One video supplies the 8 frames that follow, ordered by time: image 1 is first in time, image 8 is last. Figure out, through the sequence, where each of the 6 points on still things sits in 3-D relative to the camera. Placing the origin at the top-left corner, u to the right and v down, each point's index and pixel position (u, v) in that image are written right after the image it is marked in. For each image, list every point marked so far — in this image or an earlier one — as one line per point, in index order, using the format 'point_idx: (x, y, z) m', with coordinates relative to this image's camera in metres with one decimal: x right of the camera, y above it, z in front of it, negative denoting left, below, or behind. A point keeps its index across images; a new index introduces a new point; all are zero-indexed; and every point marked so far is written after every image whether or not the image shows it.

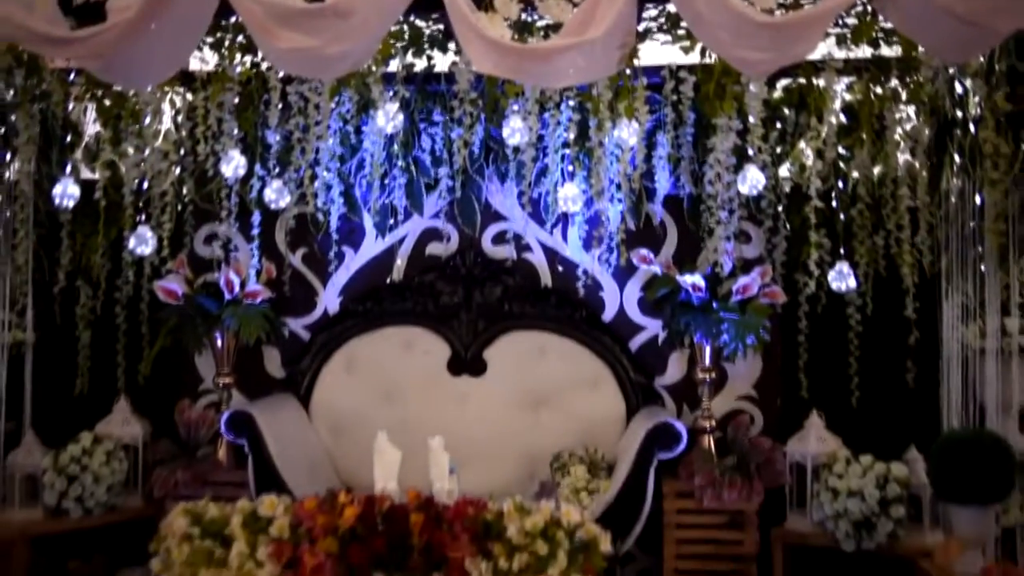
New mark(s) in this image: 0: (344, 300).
0: (-0.6, 0.0, +3.8) m
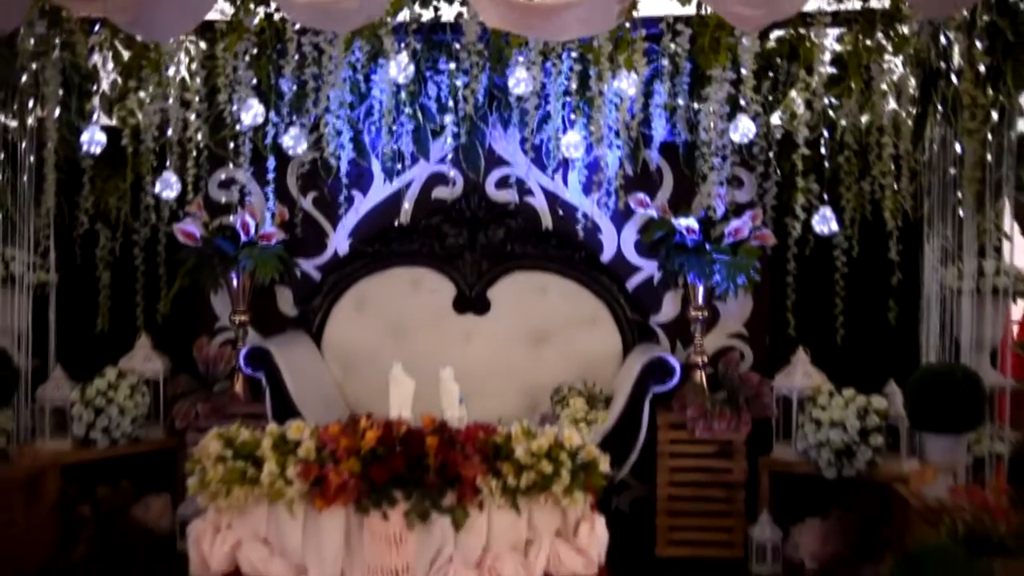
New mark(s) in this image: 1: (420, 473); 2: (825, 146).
0: (-0.6, +0.2, +4.0) m
1: (-0.2, -0.4, +2.3) m
2: (+1.0, +0.5, +3.6) m
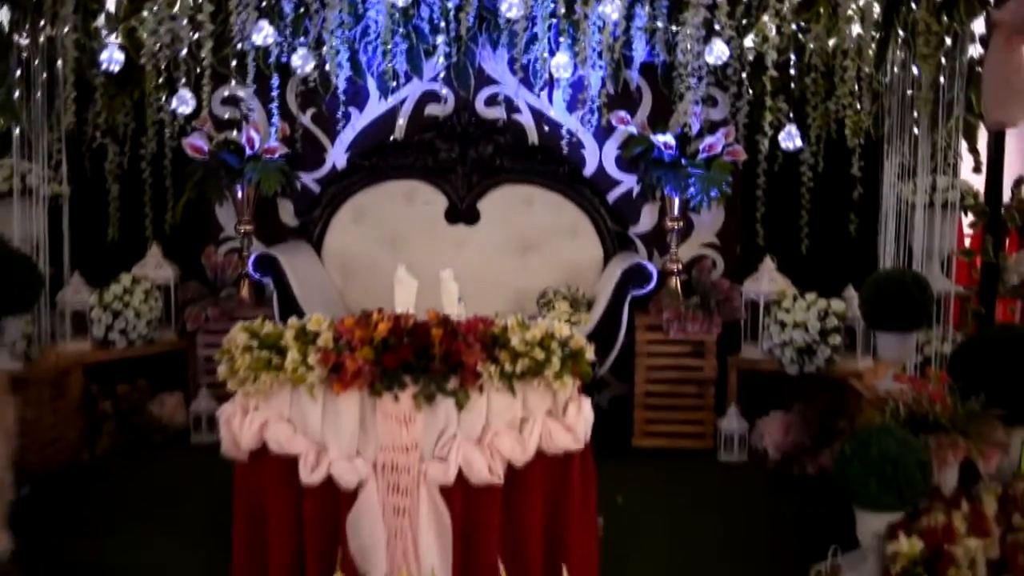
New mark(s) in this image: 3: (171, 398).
0: (-0.6, +0.5, +4.2) m
1: (-0.2, -0.2, +2.5) m
2: (+1.0, +0.8, +3.9) m
3: (-1.2, -0.4, +4.0) m
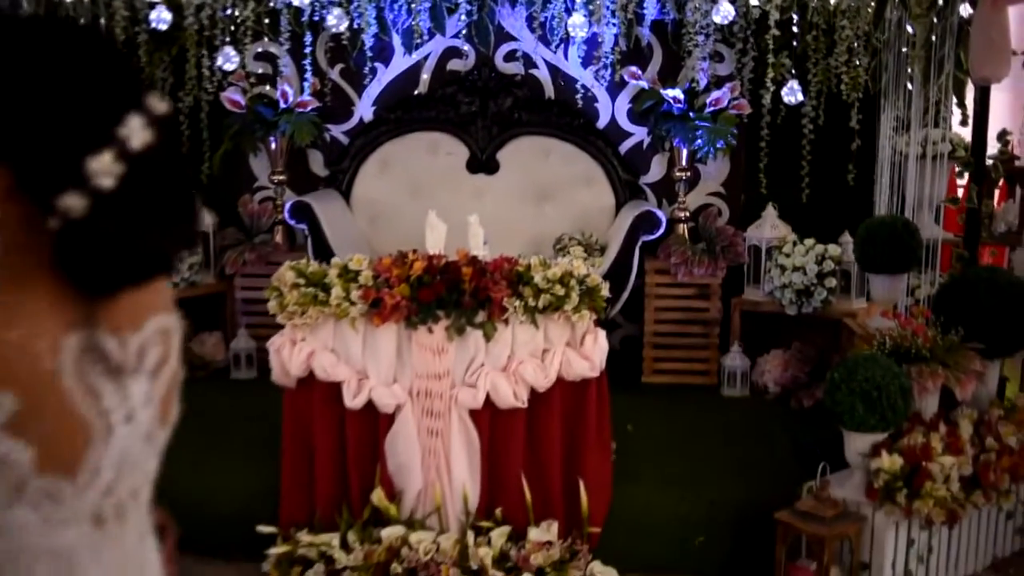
0: (-0.5, +0.7, +4.4) m
1: (-0.1, 0.0, +2.8) m
2: (+1.0, +1.0, +4.1) m
3: (-1.2, -0.2, +4.3) m
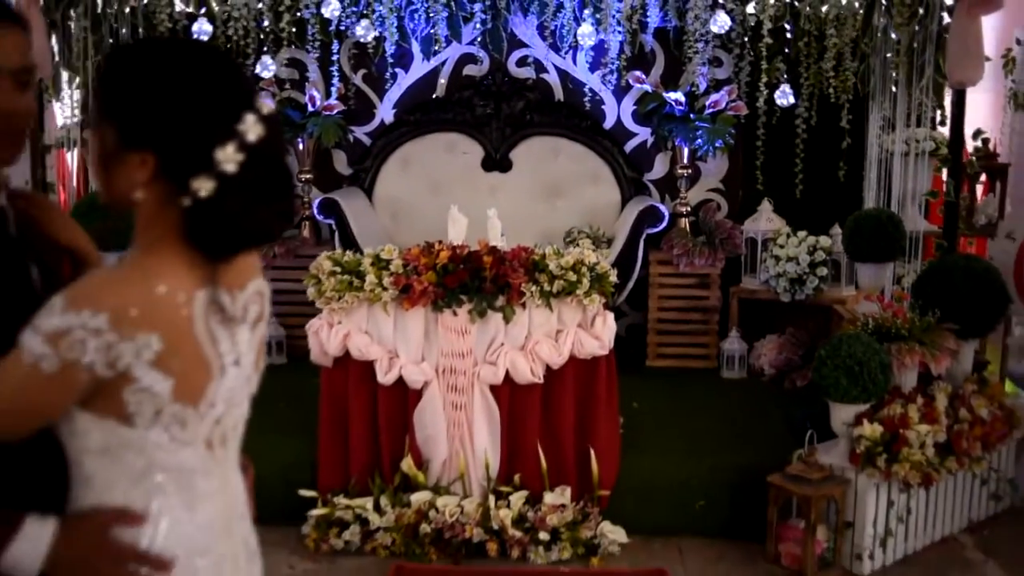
0: (-0.5, +0.7, +4.7) m
1: (-0.1, 0.0, +3.1) m
2: (+1.1, +1.0, +4.4) m
3: (-1.1, -0.2, +4.6) m
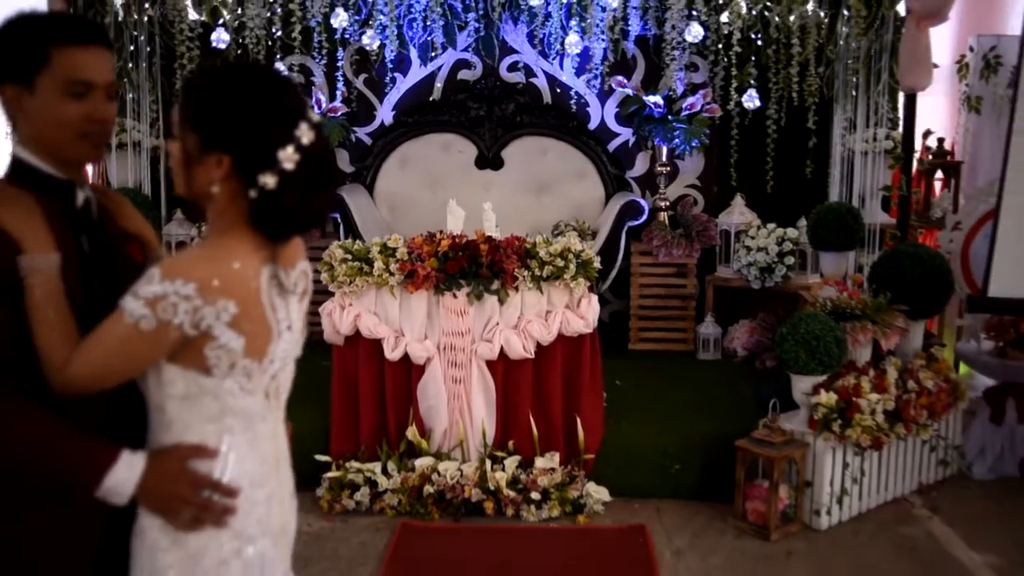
0: (-0.5, +0.8, +5.1) m
1: (-0.1, +0.1, +3.5) m
2: (+1.1, +1.1, +4.7) m
3: (-1.1, -0.1, +4.9) m
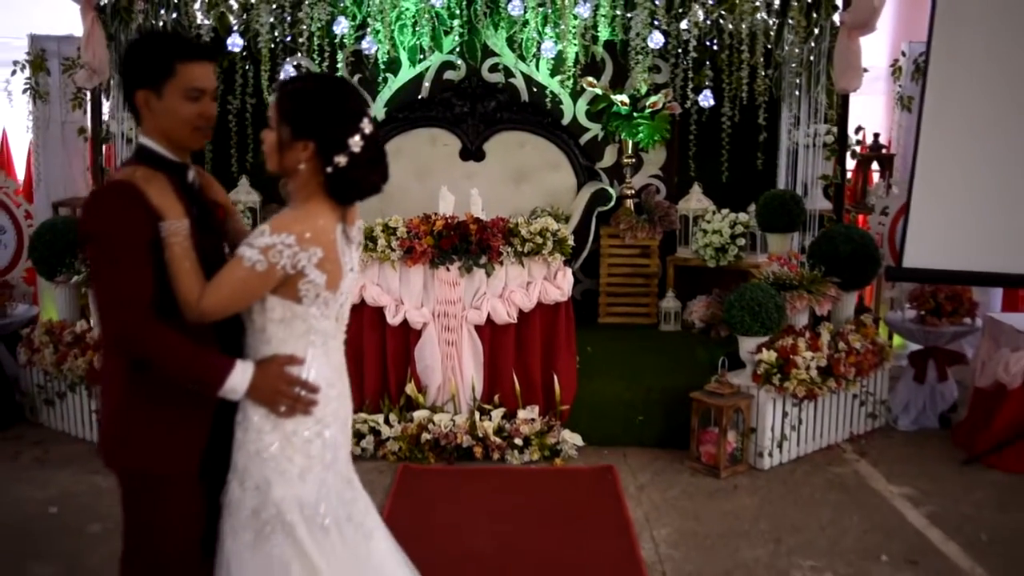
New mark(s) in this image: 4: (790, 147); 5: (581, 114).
0: (-0.6, +0.9, +5.6) m
1: (-0.2, +0.2, +4.0) m
2: (+1.0, +1.2, +5.3) m
3: (-1.2, 0.0, +5.4) m
4: (+1.3, +0.7, +5.2) m
5: (+0.3, +0.9, +5.6) m
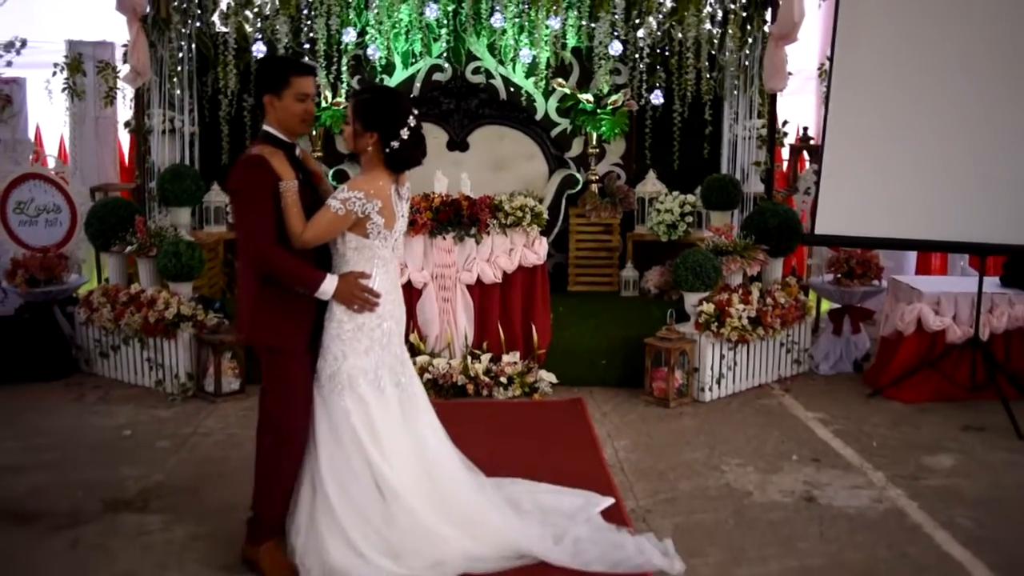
0: (-0.7, +1.0, +6.4) m
1: (-0.2, +0.3, +4.8) m
2: (+0.9, +1.3, +6.2) m
3: (-1.3, +0.1, +6.3) m
4: (+1.2, +0.8, +6.1) m
5: (+0.2, +1.0, +6.4) m
